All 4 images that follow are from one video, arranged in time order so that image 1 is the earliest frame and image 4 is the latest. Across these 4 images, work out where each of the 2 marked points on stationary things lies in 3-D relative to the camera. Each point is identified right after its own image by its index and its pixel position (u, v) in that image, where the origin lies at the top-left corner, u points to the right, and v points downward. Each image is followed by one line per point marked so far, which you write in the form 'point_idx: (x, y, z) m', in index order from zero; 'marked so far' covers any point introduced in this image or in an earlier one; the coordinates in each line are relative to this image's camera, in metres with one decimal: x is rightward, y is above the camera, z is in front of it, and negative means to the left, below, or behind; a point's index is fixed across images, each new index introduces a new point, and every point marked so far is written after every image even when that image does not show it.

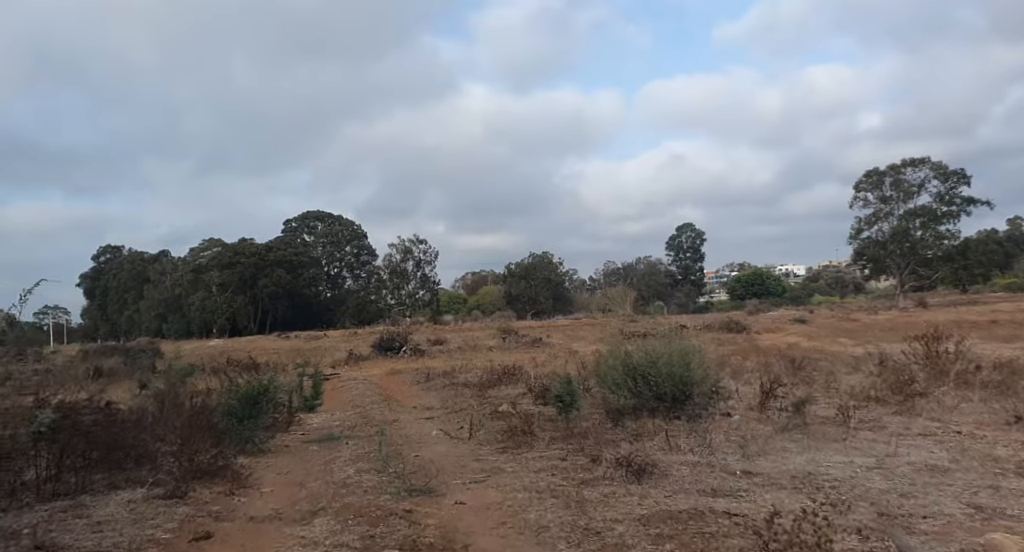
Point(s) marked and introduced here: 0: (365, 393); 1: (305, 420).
0: (-3.9, -3.1, +19.1) m
1: (-3.8, -2.7, +13.1) m
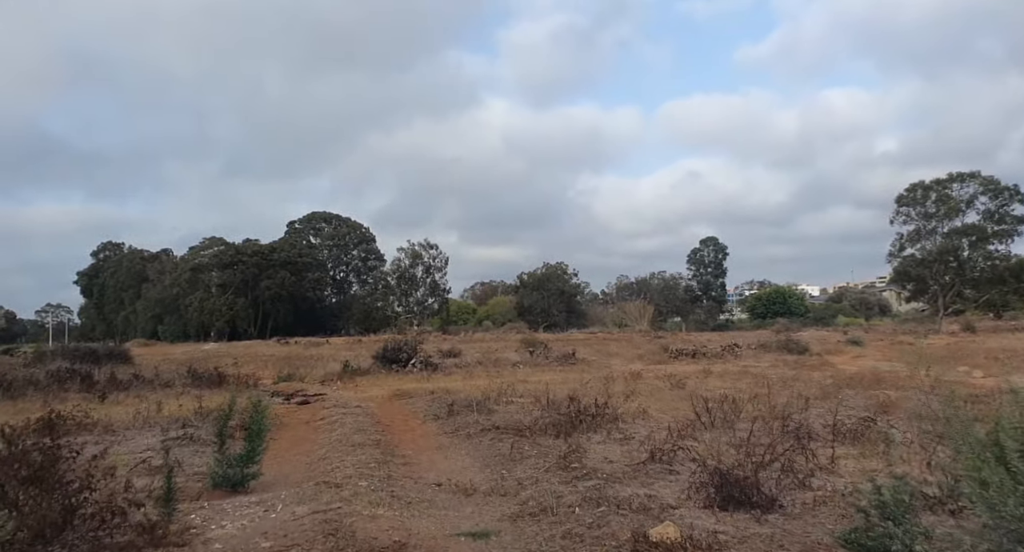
0: (-2.6, -2.7, +11.8) m
1: (-2.6, -2.1, +5.8) m
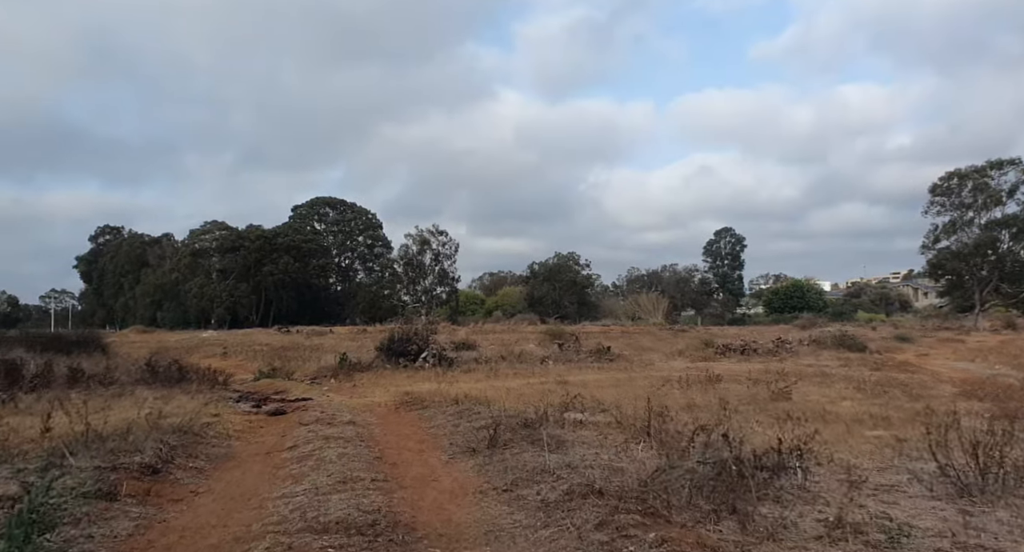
0: (-1.7, -2.0, +6.5) m
1: (-1.6, -1.6, +0.5) m
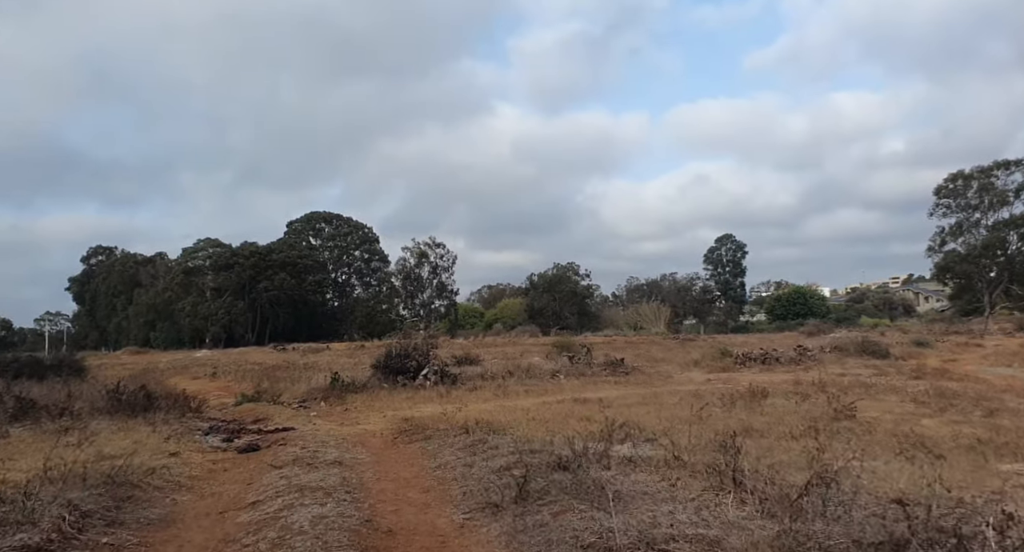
0: (-1.3, -2.0, +4.2) m
1: (-1.3, -1.4, -1.8) m
